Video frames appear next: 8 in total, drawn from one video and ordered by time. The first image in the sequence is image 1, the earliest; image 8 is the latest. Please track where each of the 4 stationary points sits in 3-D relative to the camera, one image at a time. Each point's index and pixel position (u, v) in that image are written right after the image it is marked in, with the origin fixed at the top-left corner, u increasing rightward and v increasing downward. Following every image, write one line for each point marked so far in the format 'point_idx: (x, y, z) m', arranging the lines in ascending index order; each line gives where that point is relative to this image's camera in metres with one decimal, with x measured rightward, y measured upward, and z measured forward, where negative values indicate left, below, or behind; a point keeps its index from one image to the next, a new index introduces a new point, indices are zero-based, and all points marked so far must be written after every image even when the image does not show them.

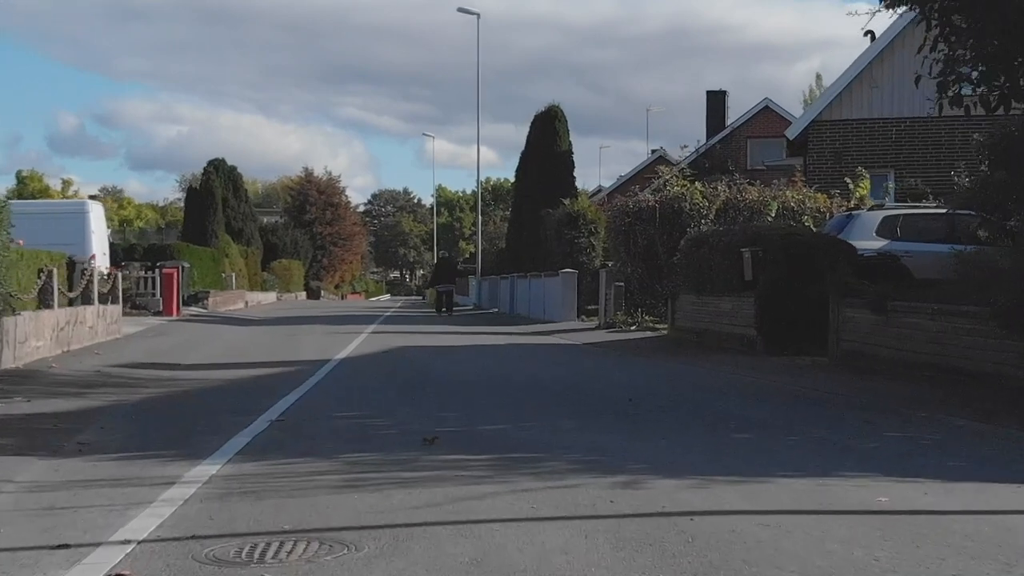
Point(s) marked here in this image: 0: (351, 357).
0: (-2.8, -1.2, +19.6) m
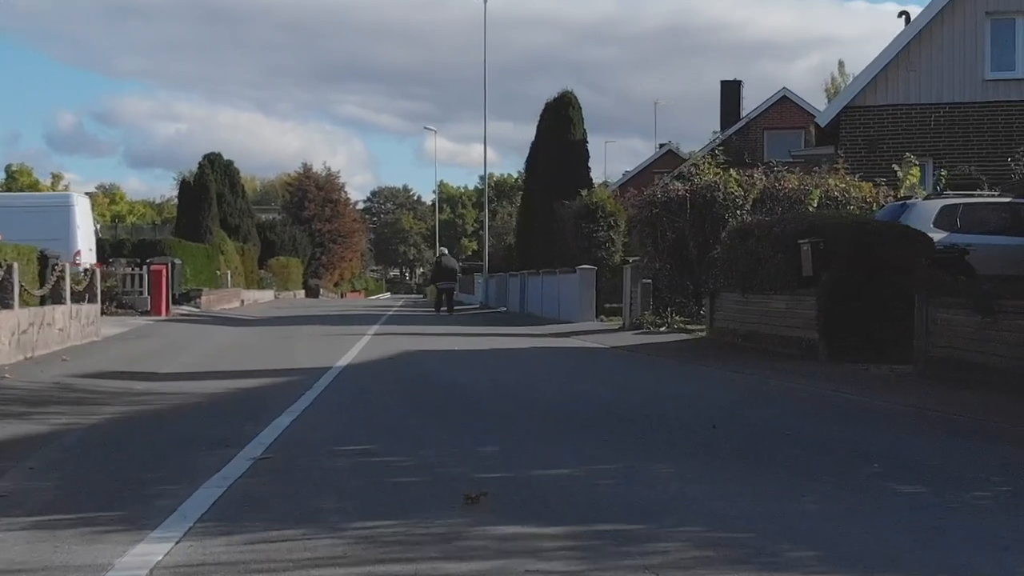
0: (-2.4, -1.1, +17.3) m
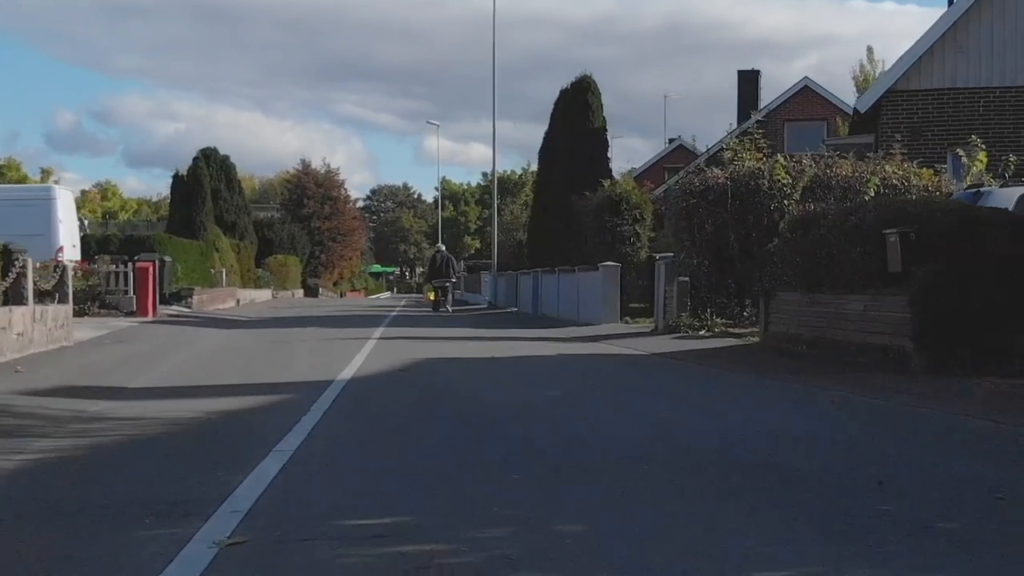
0: (-2.0, -1.1, +14.8) m
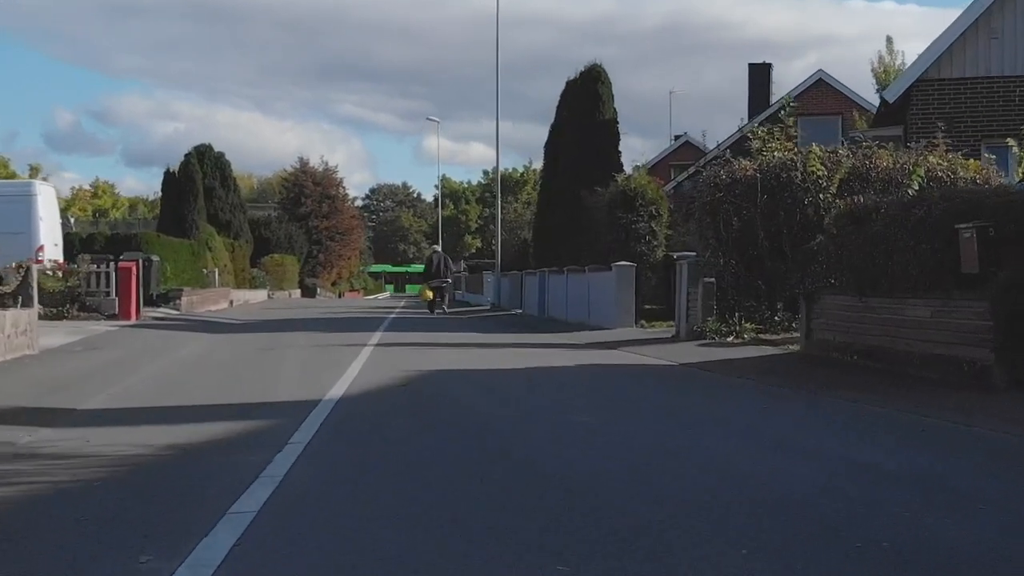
0: (-1.8, -1.1, +12.9) m
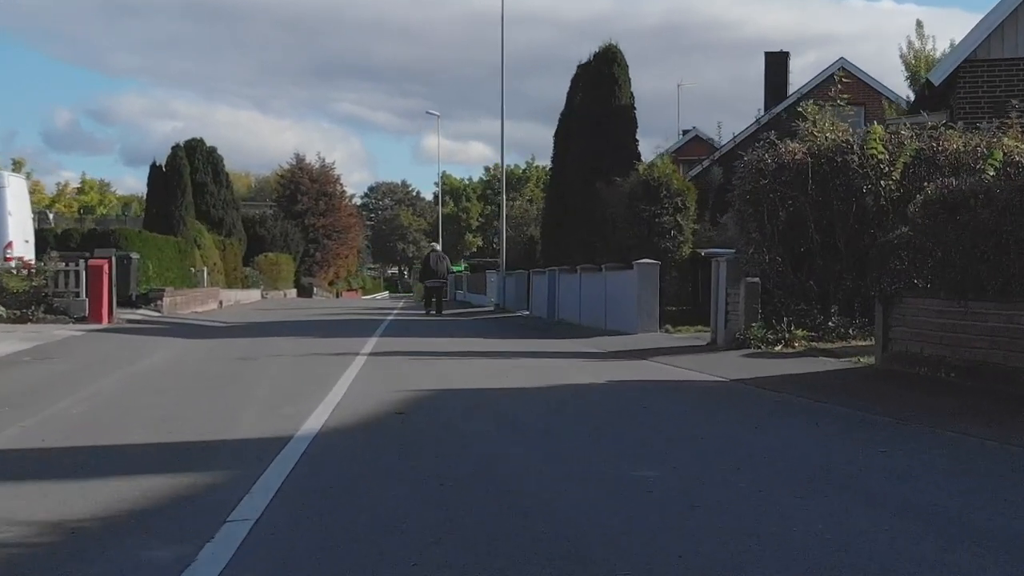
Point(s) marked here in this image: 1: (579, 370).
0: (-1.6, -1.2, +10.3) m
1: (+0.9, -1.1, +15.0) m
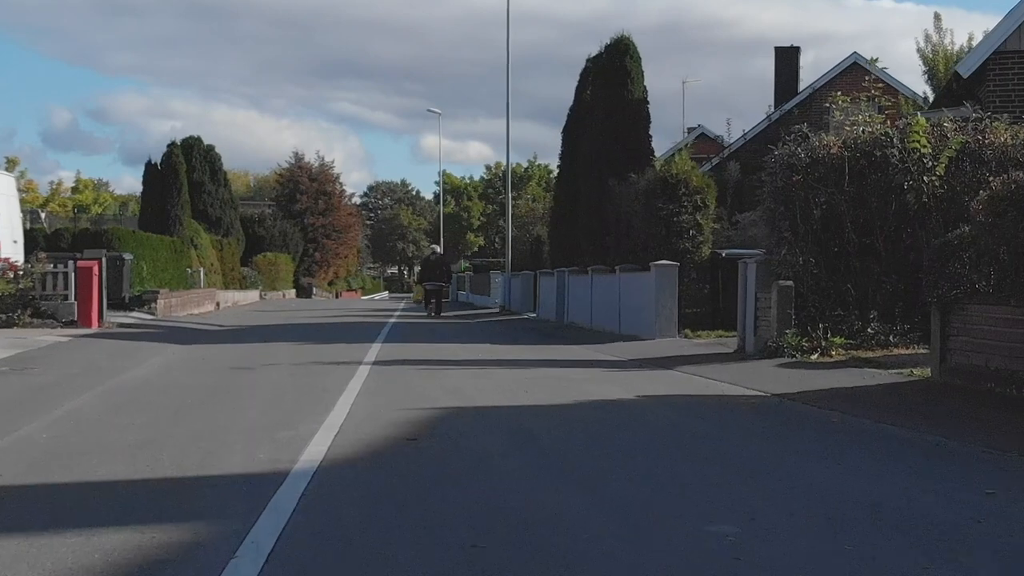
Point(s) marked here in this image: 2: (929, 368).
0: (-1.4, -1.2, +9.0) m
1: (+1.1, -1.2, +13.8) m
2: (+4.9, -0.9, +13.5) m
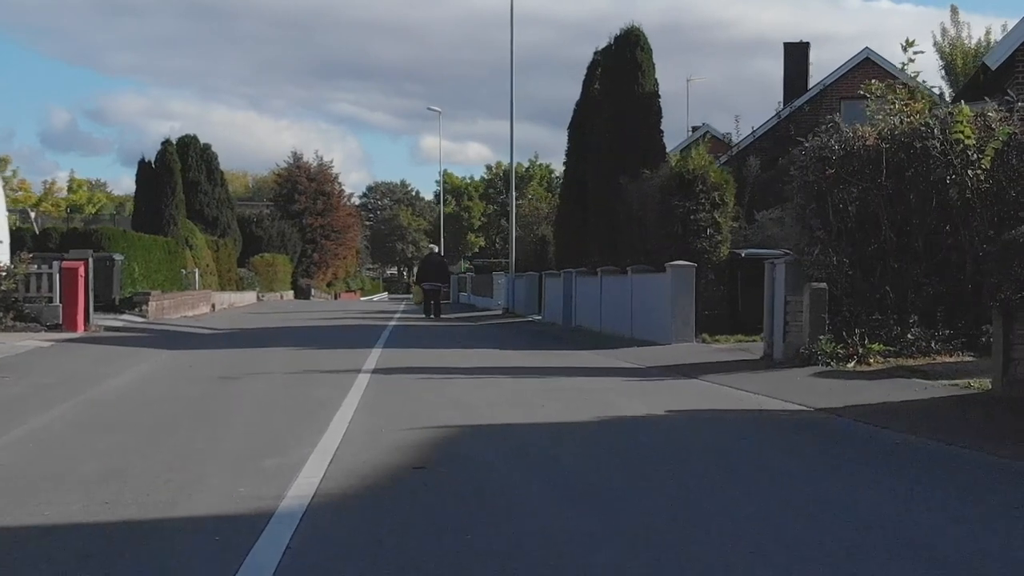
0: (-1.2, -1.2, +7.8) m
1: (+1.3, -1.2, +12.6) m
2: (+5.0, -1.0, +12.3) m
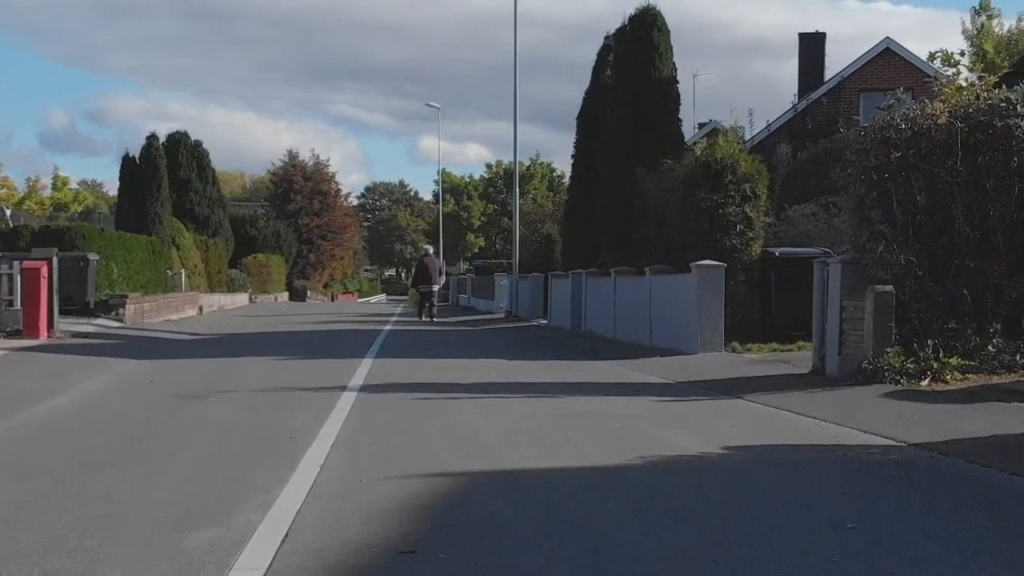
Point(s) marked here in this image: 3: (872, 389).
0: (-1.1, -1.3, +5.6) m
1: (+1.4, -1.2, +10.3) m
2: (+5.2, -1.0, +10.0) m
3: (+3.9, -1.1, +12.2) m
